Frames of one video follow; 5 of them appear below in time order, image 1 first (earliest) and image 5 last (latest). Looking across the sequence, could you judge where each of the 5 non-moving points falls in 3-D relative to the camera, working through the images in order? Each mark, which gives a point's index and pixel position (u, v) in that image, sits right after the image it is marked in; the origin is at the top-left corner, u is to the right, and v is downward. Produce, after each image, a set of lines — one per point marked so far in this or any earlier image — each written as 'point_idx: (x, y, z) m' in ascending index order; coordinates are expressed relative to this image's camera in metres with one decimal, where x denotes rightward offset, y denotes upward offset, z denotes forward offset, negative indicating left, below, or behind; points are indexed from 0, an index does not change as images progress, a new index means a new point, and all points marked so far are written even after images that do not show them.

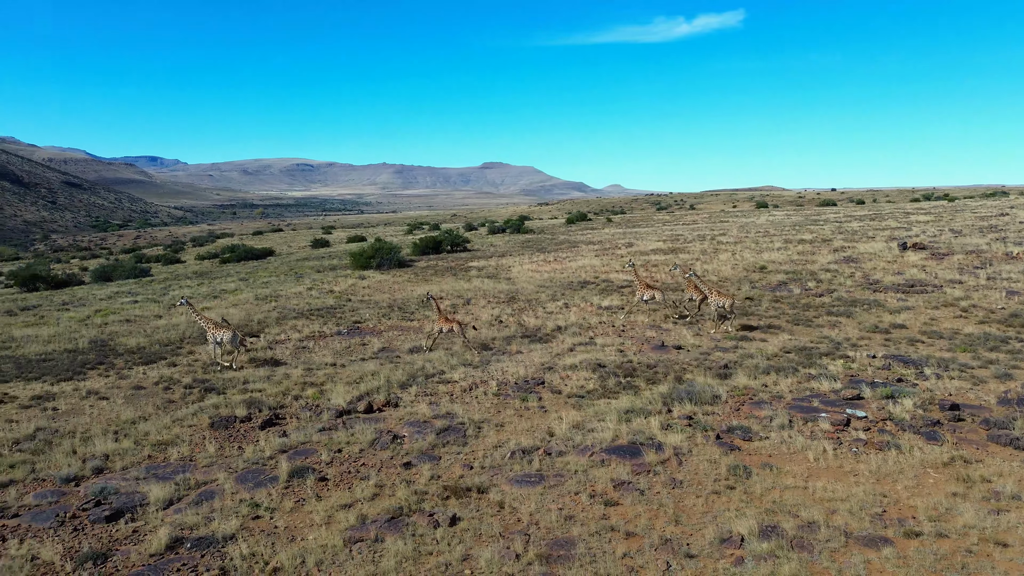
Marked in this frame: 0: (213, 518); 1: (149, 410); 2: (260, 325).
0: (-2.2, -1.7, +5.3) m
1: (-4.3, -1.4, +8.6) m
2: (-5.1, -0.7, +14.8) m
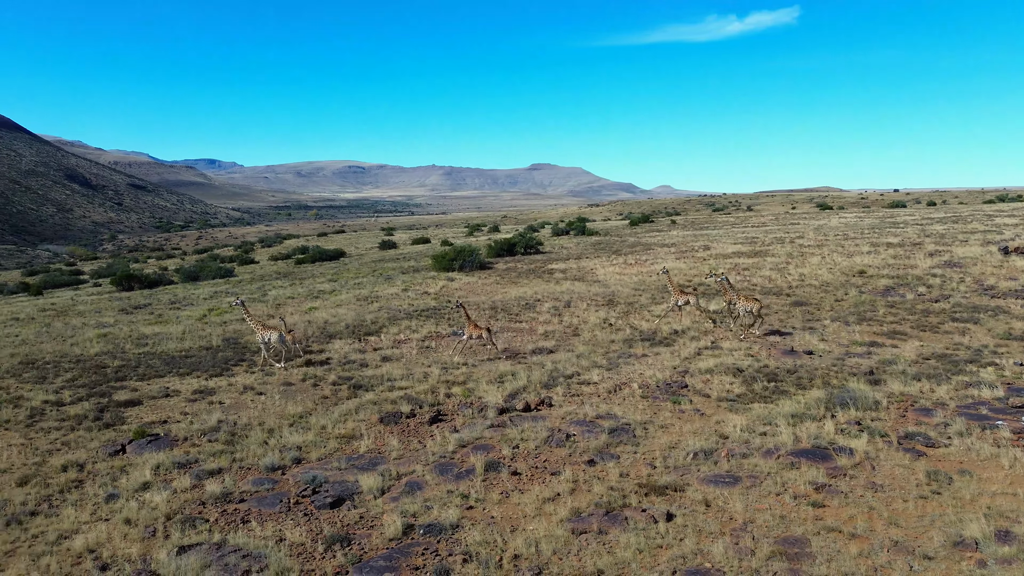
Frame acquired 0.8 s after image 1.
0: (-0.6, -1.7, +5.6) m
1: (-2.5, -1.5, +9.1) m
2: (-2.9, -0.8, +15.3) m
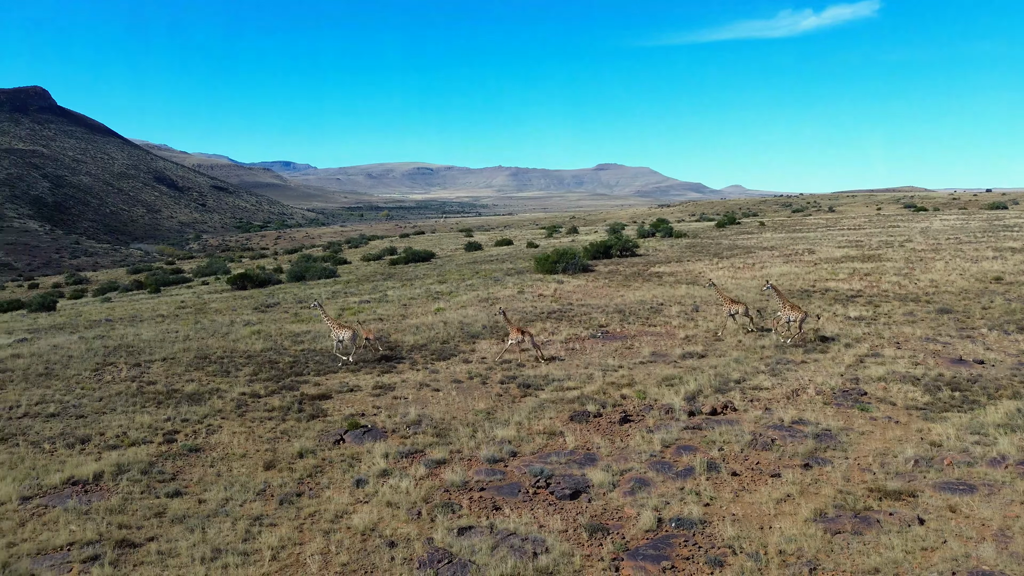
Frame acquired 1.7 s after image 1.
0: (+1.3, -1.8, +6.0) m
1: (-0.2, -1.5, +9.6) m
2: (0.0, -0.8, +15.8) m
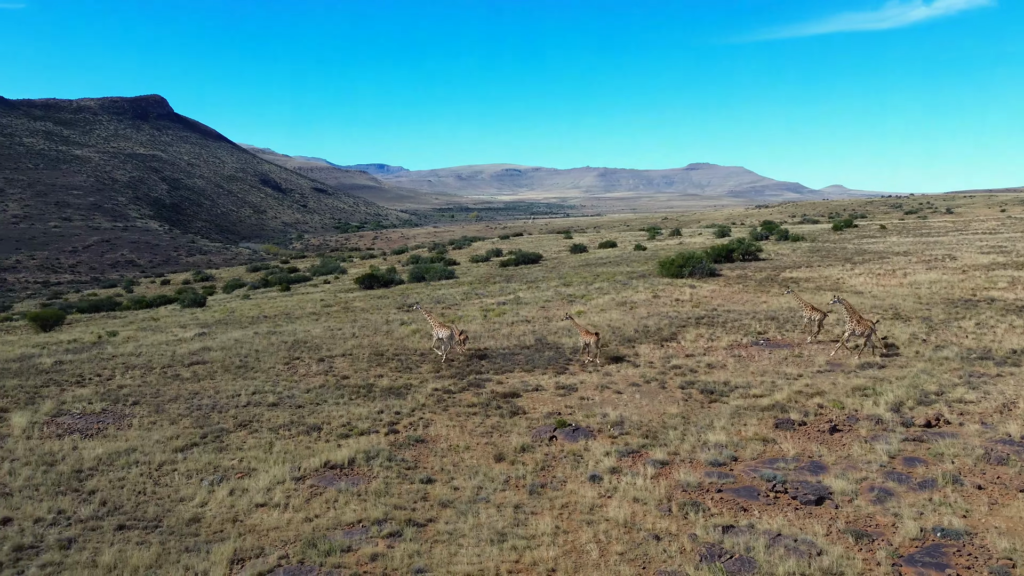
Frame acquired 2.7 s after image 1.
0: (+3.4, -1.9, +6.1) m
1: (+2.4, -1.6, +9.8) m
2: (+3.4, -0.9, +16.0) m
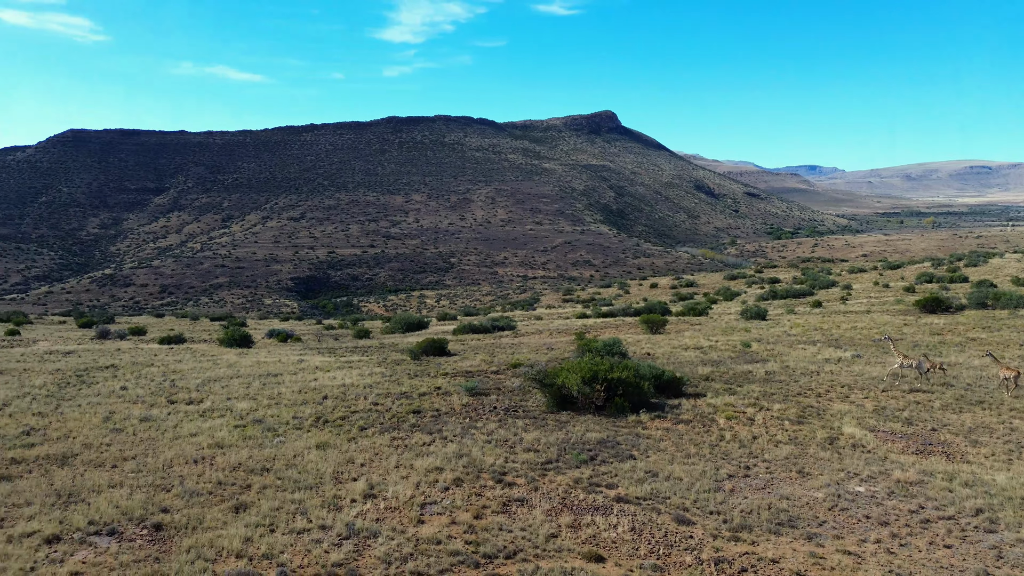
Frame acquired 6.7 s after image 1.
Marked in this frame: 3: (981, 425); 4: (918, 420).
0: (+12.2, -2.9, +2.8) m
1: (+13.4, -2.7, +6.5) m
2: (+17.7, -2.2, +11.1) m
3: (+8.3, -2.4, +12.9) m
4: (+7.5, -2.4, +13.4) m
